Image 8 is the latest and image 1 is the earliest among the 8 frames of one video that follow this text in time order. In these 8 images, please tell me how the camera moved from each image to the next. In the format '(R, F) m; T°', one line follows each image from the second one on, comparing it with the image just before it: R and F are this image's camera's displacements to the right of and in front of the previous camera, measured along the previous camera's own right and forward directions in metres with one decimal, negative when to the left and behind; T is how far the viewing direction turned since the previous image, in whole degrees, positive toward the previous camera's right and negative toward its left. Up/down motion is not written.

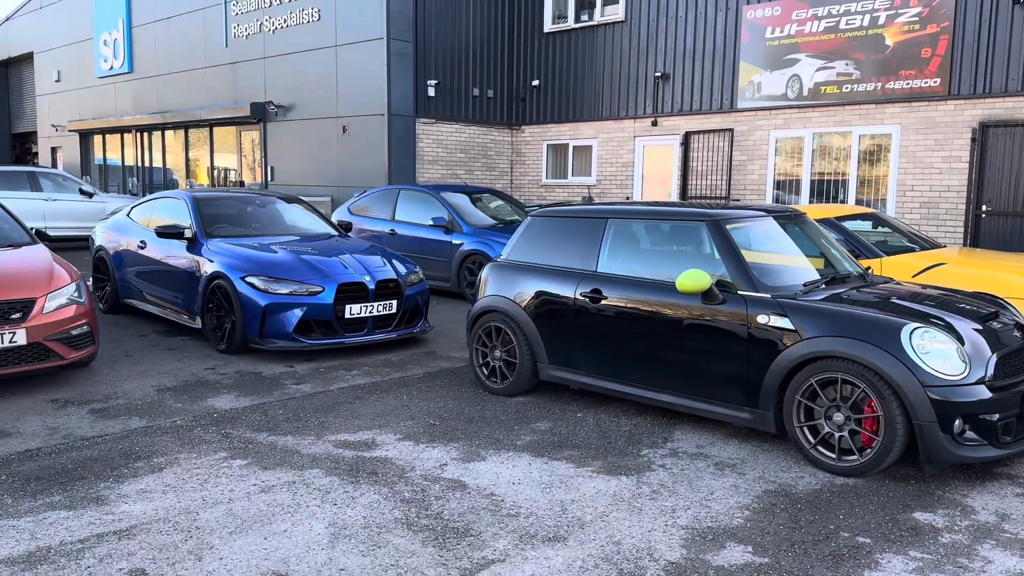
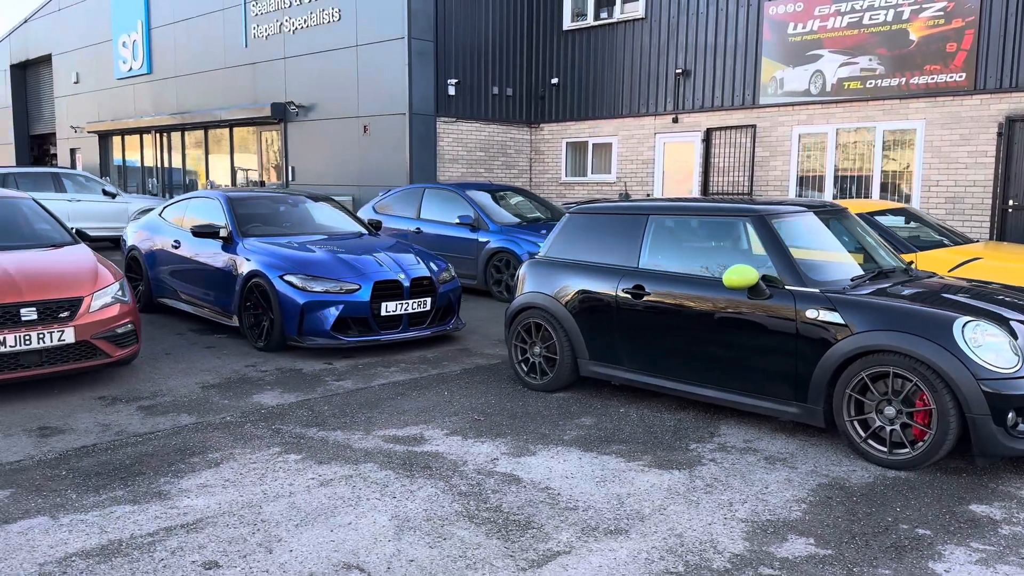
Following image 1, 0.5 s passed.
(-0.2, 0.0) m; -1°
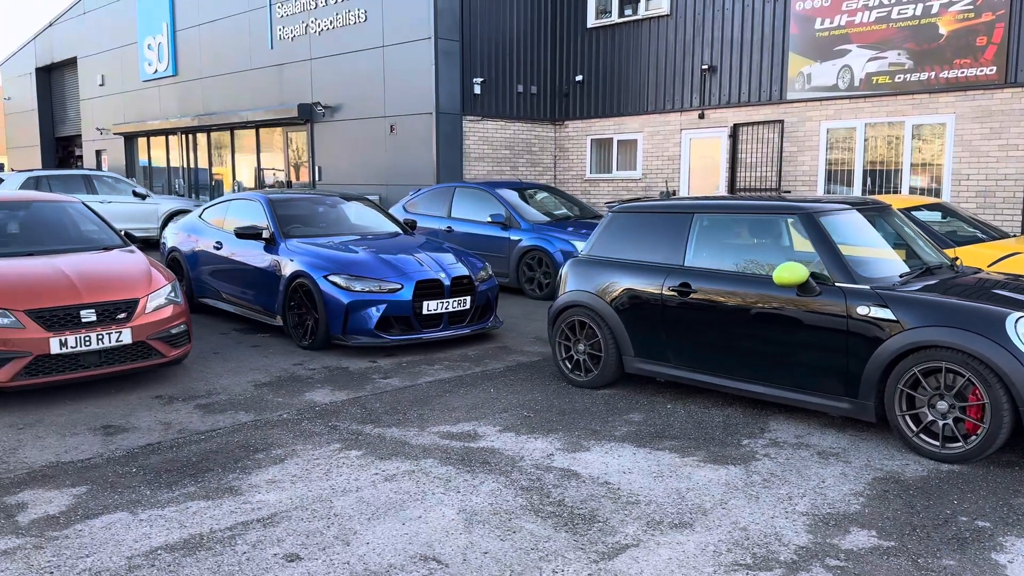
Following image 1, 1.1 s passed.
(-0.2, -0.1) m; -1°
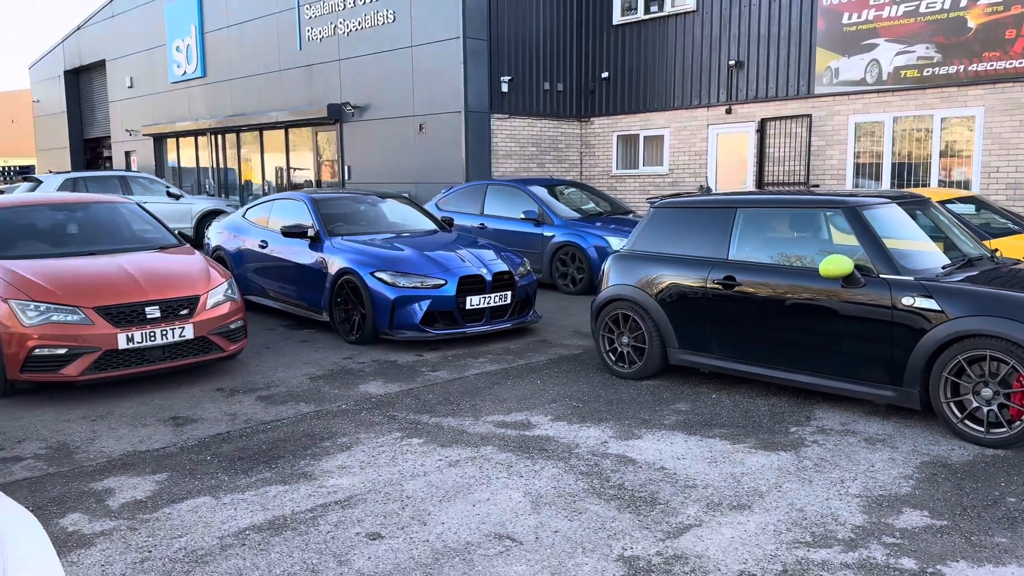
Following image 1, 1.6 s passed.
(-0.2, -0.2) m; -1°
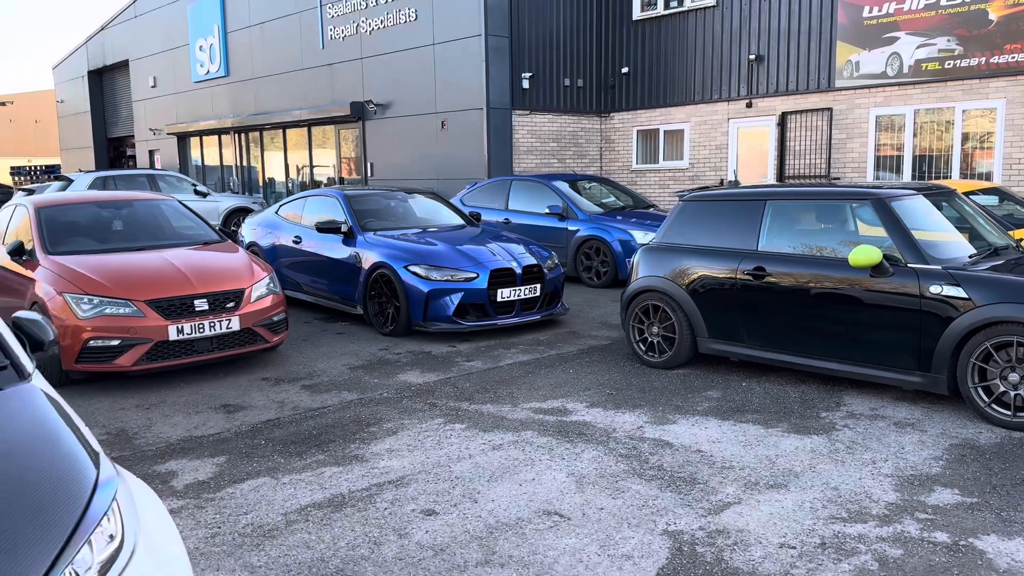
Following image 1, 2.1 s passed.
(-0.1, -0.2) m; -1°
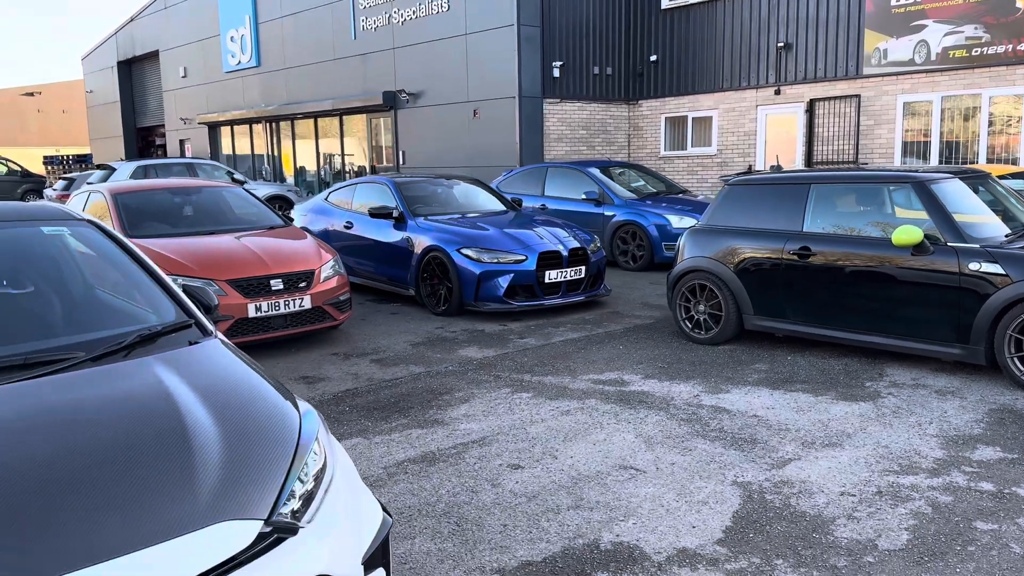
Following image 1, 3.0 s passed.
(-0.3, -0.4) m; -1°
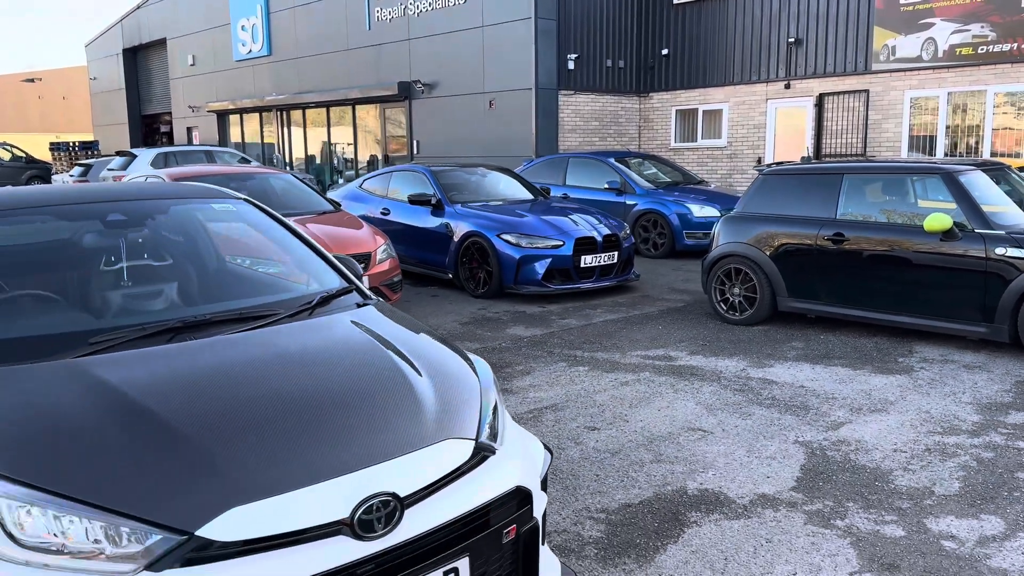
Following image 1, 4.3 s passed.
(-0.5, -0.4) m; +1°
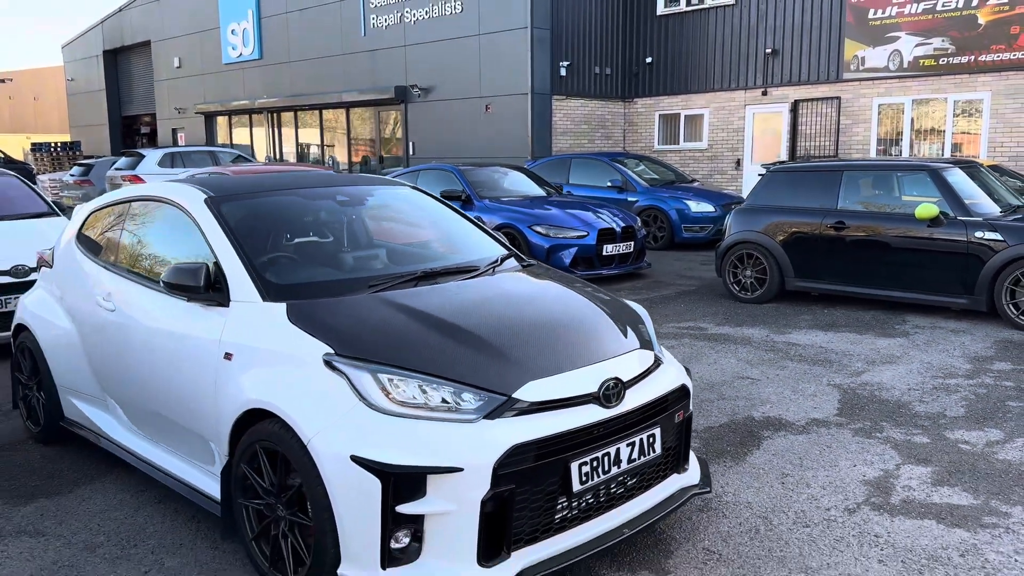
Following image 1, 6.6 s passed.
(-0.8, -0.8) m; +3°
